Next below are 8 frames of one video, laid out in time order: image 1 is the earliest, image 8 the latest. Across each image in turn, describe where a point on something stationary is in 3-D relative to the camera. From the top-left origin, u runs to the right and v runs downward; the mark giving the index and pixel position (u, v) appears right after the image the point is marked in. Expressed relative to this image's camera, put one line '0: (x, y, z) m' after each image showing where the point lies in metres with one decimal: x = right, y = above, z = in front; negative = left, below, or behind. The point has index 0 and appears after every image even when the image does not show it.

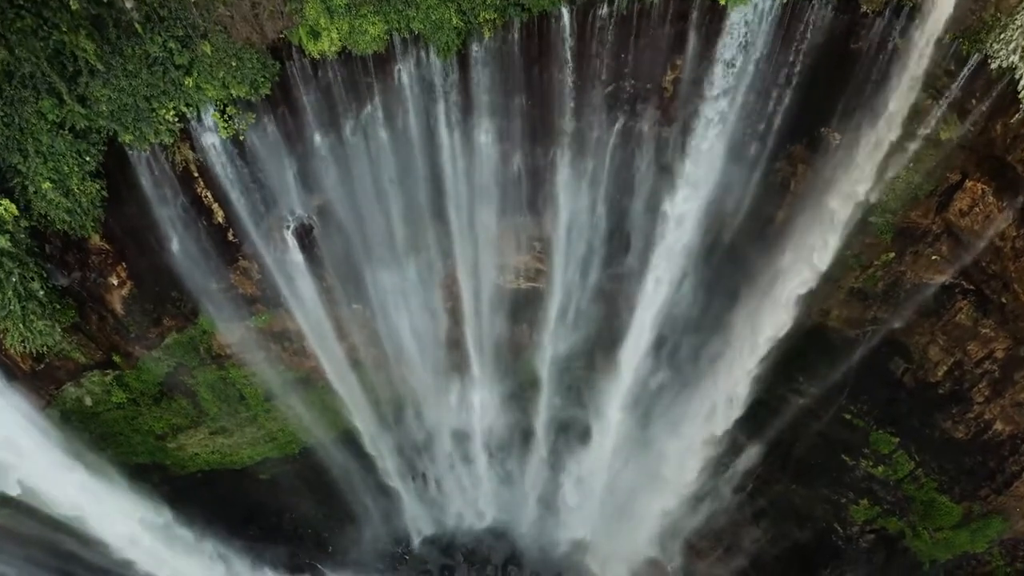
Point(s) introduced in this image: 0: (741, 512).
0: (+4.1, -4.0, +12.8) m
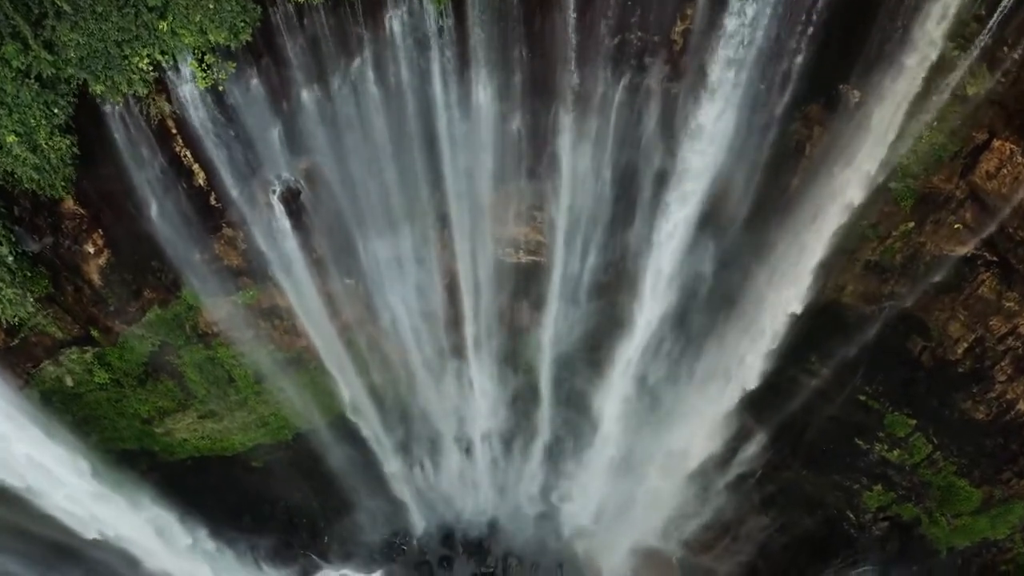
0: (+4.1, -3.7, +12.3) m
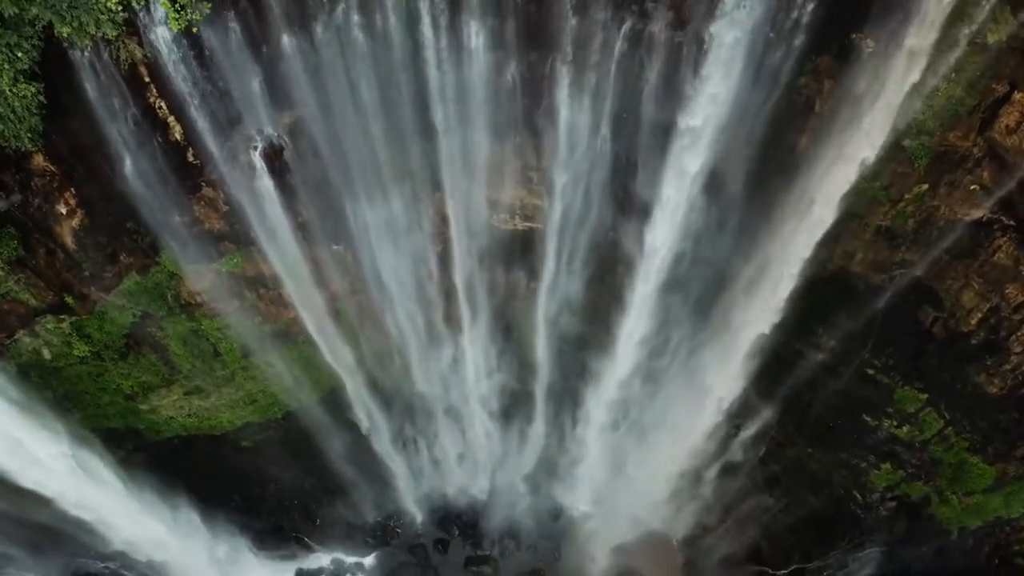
0: (+4.0, -3.2, +11.9) m
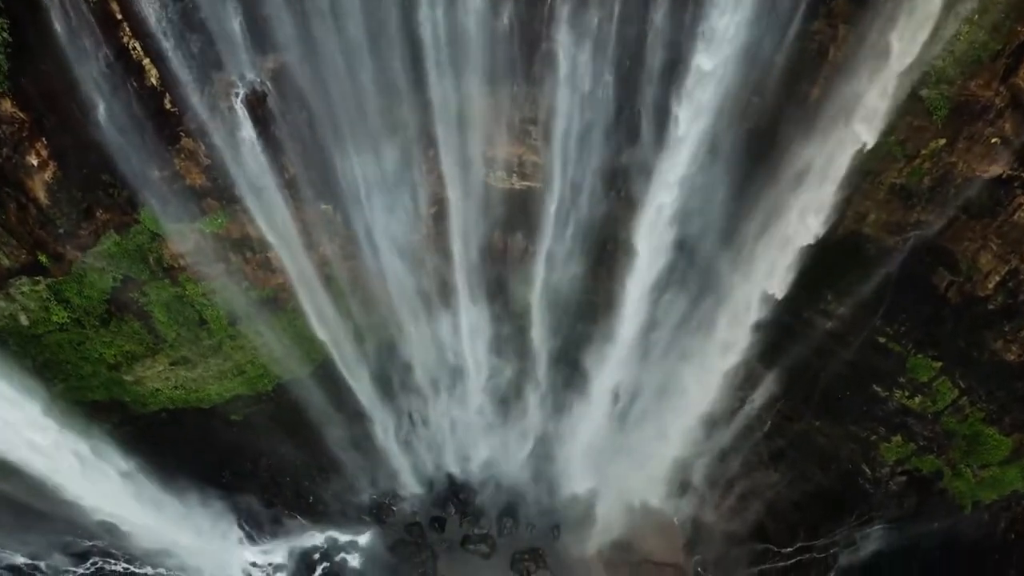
0: (+4.0, -2.7, +11.6) m
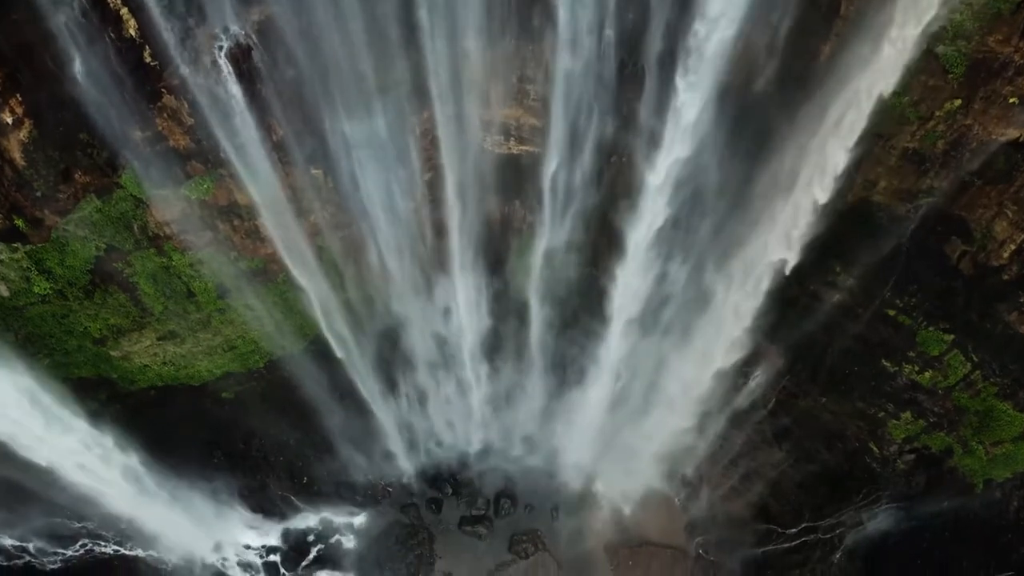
0: (+4.0, -2.3, +11.3) m
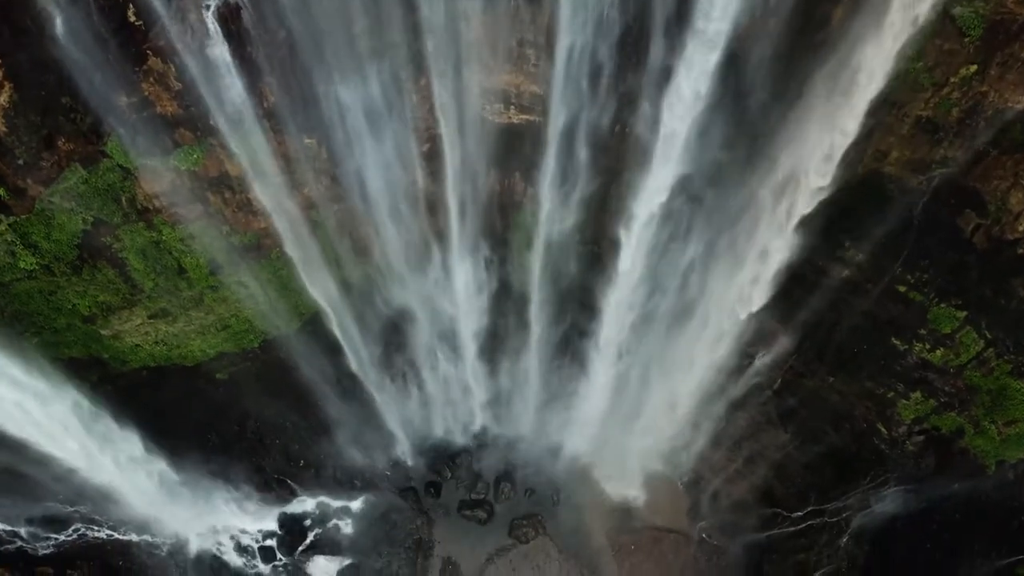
0: (+4.0, -2.0, +11.0) m
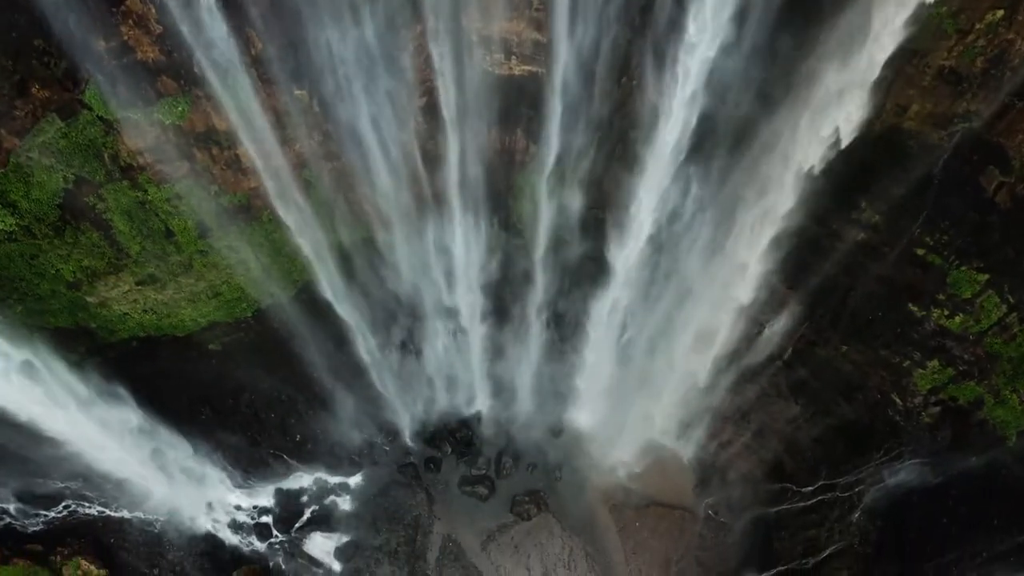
0: (+4.0, -1.5, +10.7) m
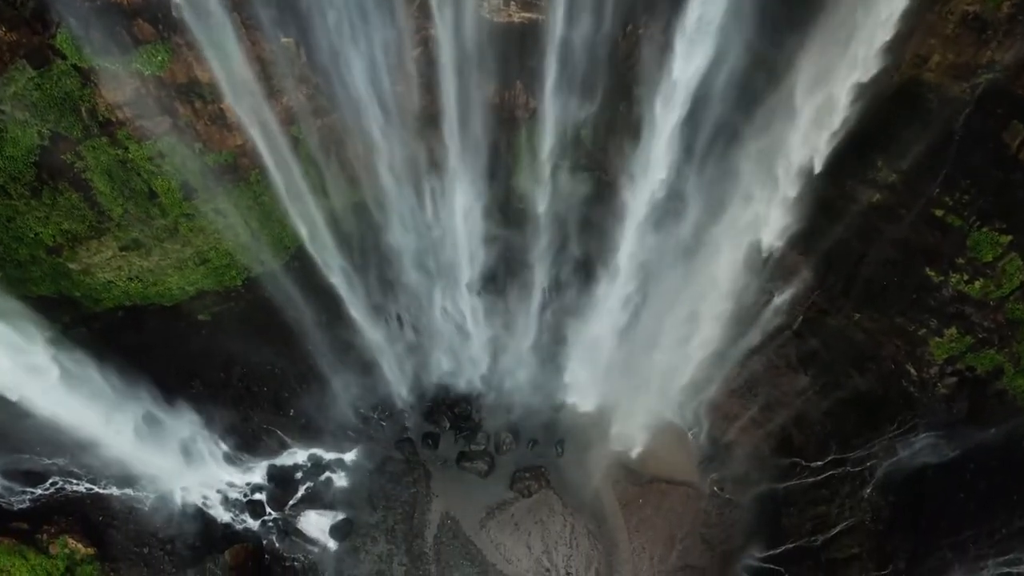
0: (+4.0, -1.0, +10.3) m
